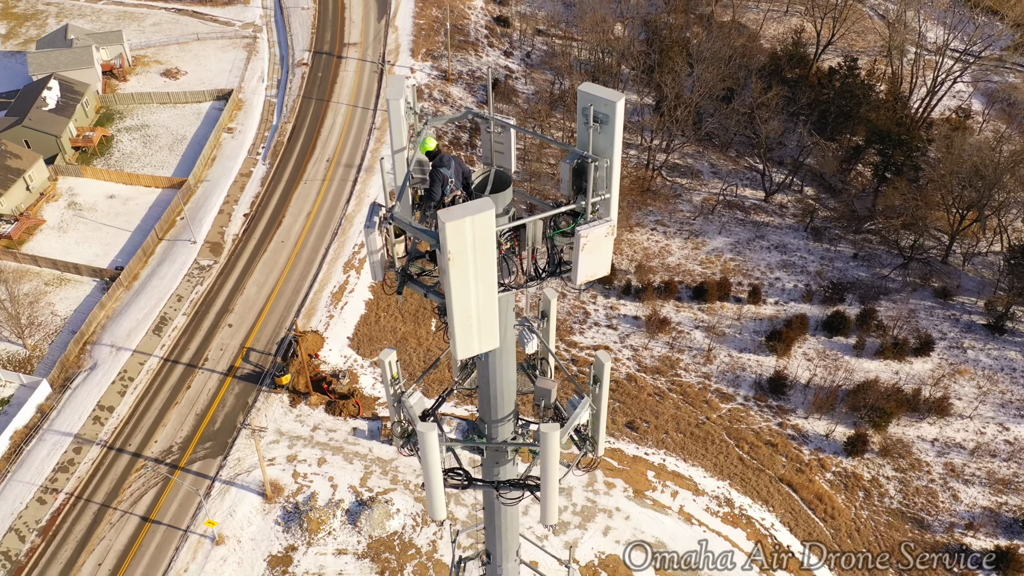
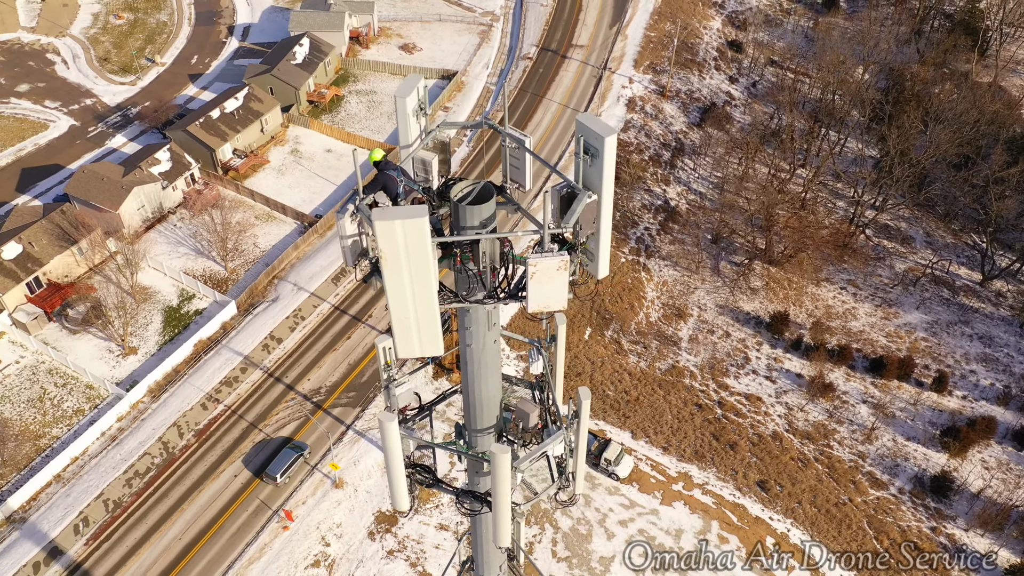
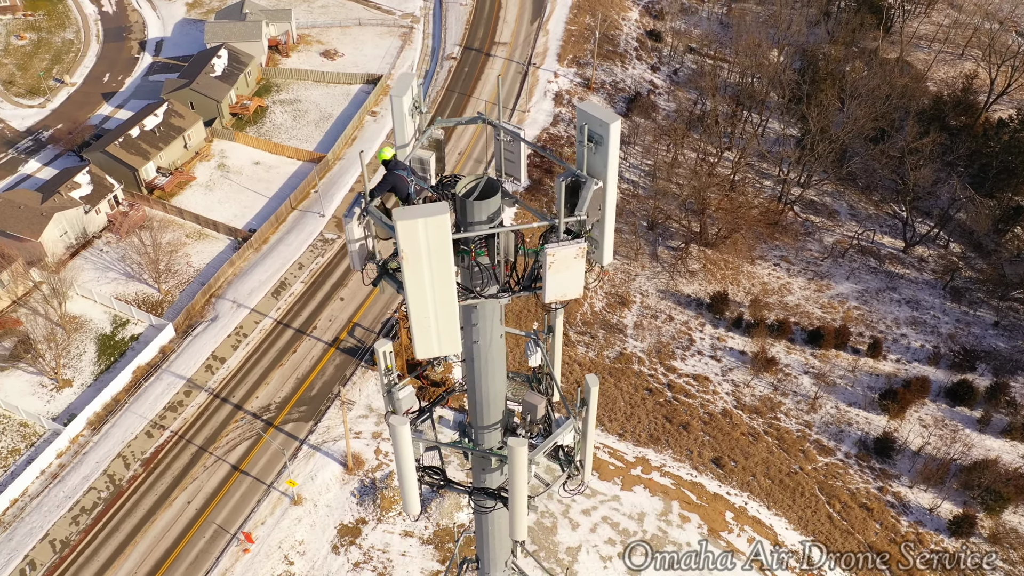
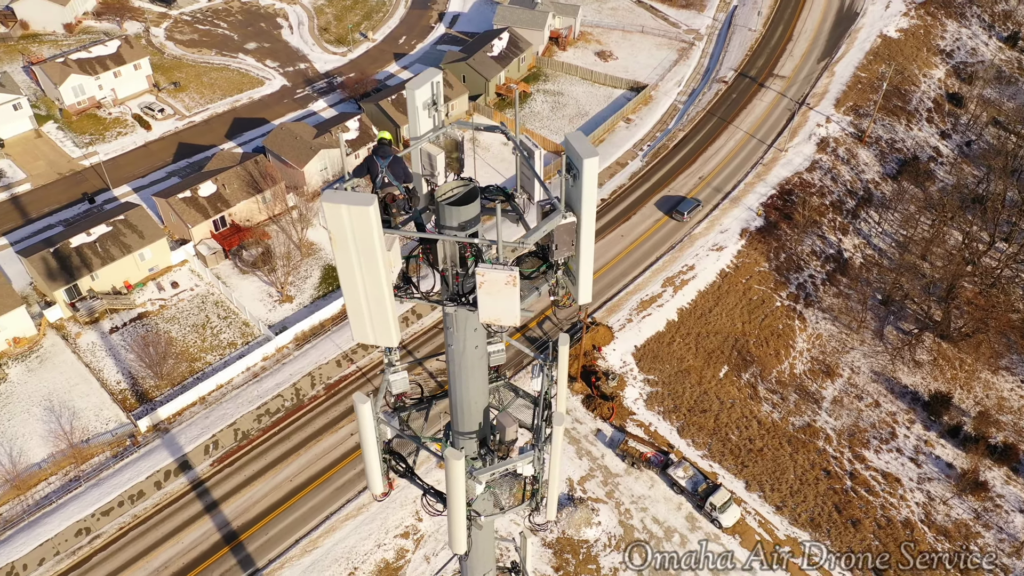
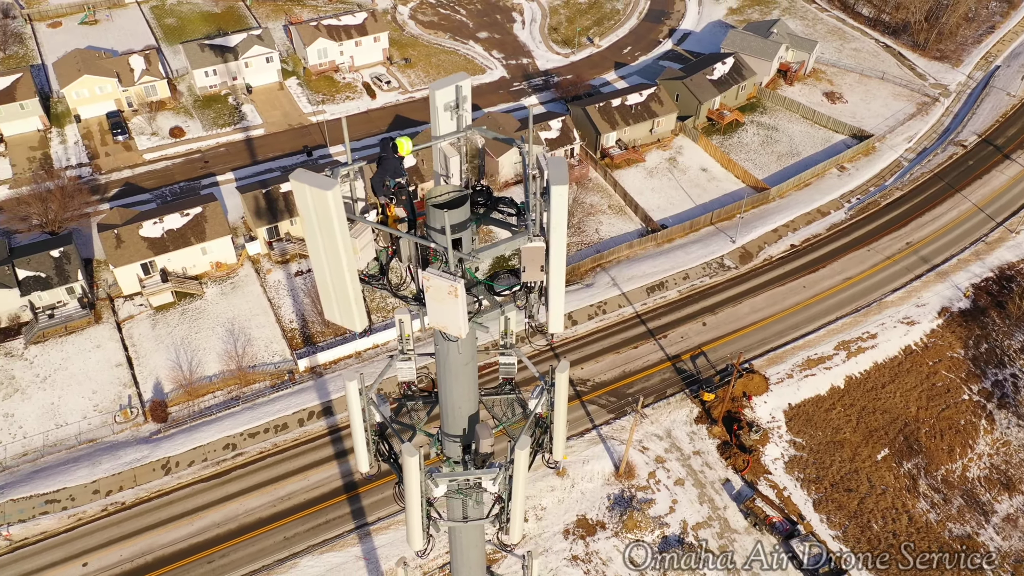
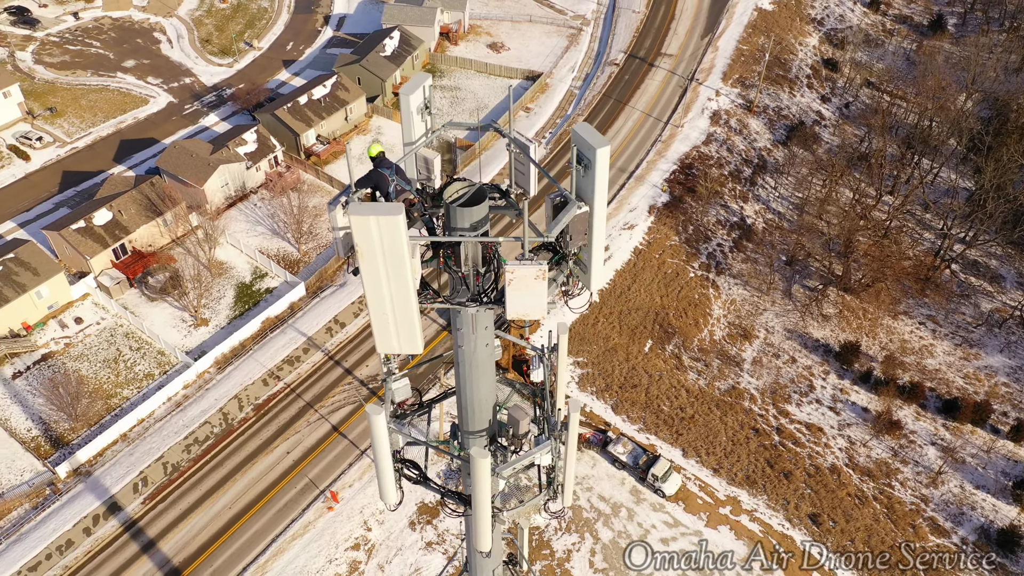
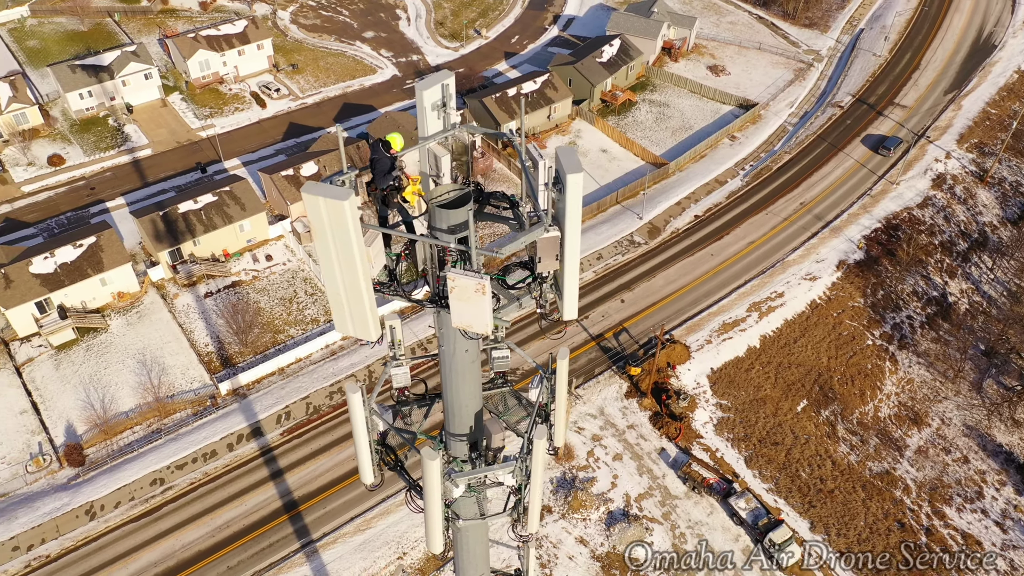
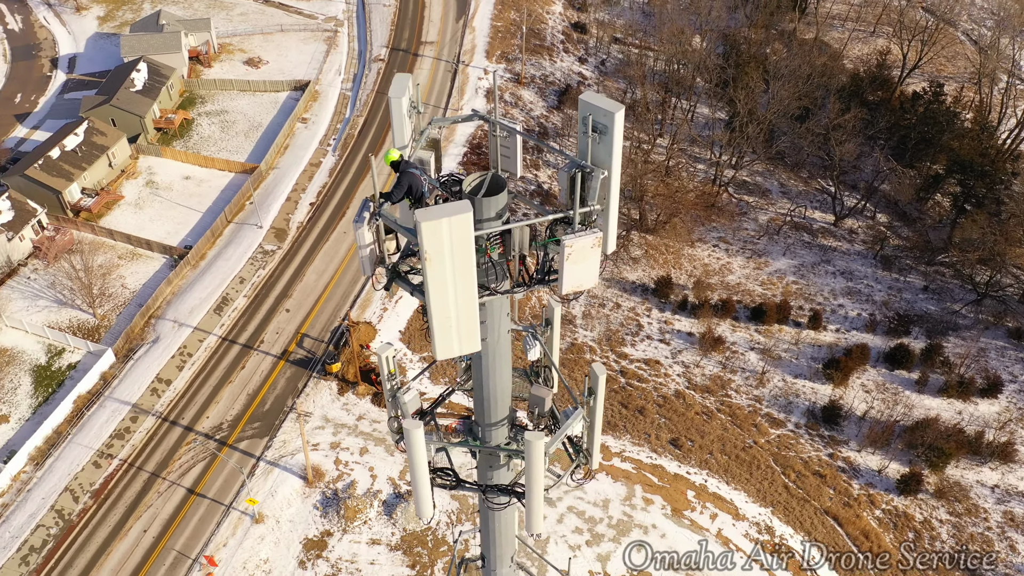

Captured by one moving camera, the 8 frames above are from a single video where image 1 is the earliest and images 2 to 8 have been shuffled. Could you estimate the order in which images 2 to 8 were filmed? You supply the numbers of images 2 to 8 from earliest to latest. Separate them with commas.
8, 3, 2, 6, 4, 7, 5
